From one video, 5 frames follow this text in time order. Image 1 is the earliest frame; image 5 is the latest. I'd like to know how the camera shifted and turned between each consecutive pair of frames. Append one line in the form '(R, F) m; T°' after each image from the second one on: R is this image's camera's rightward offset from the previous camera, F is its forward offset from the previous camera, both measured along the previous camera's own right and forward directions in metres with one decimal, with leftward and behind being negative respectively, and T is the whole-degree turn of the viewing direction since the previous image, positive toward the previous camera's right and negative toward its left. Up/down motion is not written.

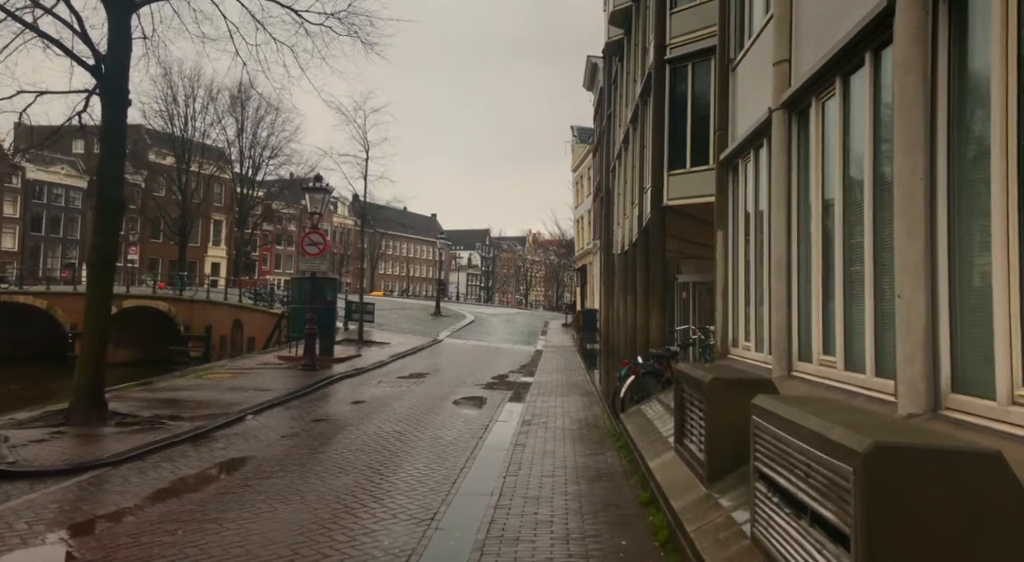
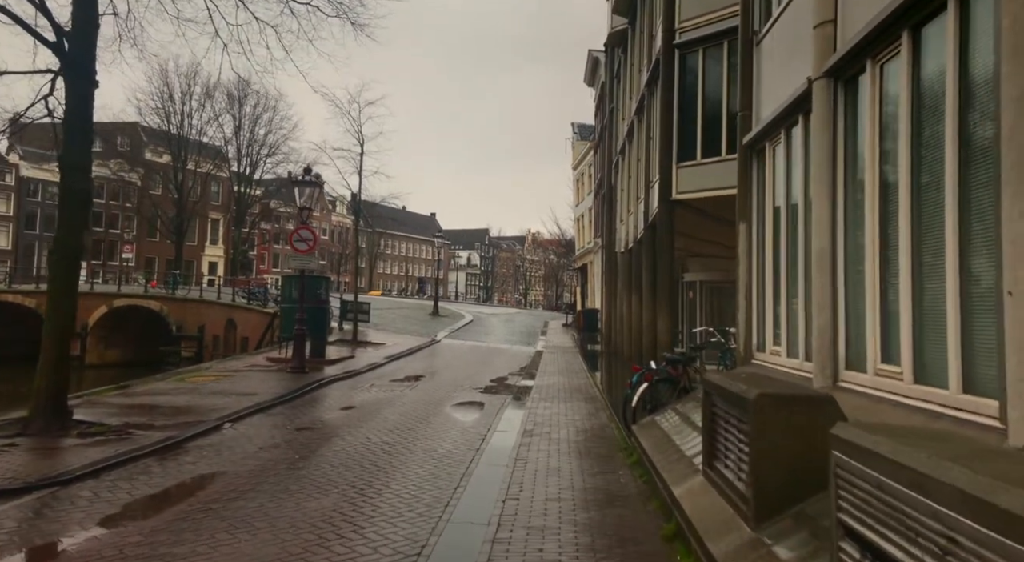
(0.0, +0.8) m; 0°
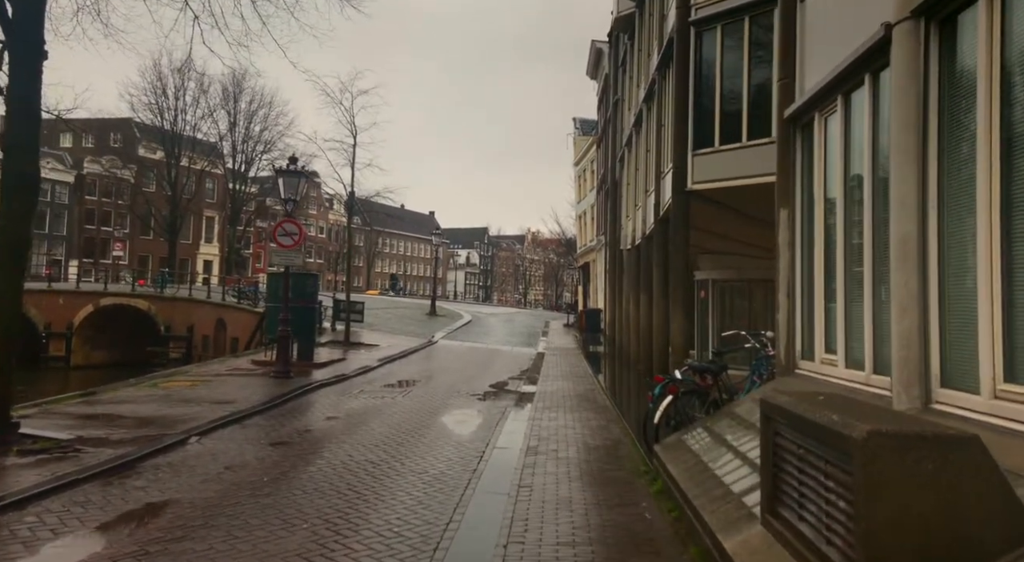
(0.0, +1.0) m; 0°
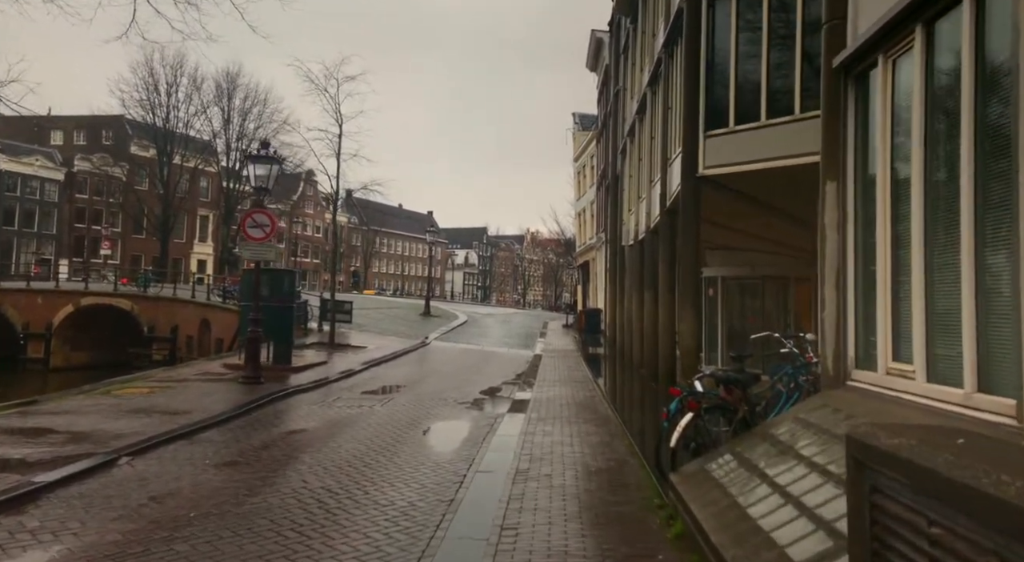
(+0.1, +1.2) m; 0°
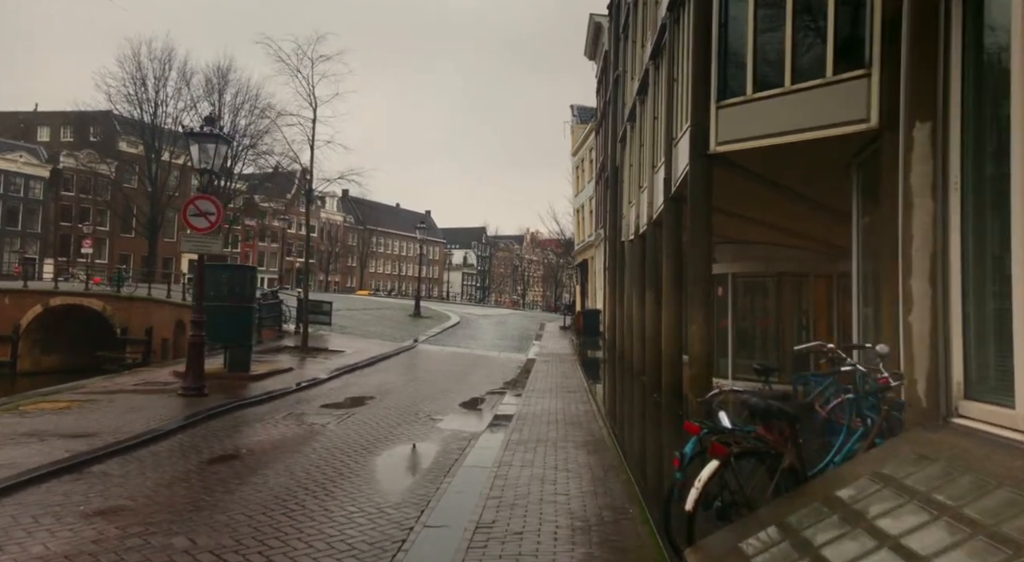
(+0.3, +1.6) m; 0°
